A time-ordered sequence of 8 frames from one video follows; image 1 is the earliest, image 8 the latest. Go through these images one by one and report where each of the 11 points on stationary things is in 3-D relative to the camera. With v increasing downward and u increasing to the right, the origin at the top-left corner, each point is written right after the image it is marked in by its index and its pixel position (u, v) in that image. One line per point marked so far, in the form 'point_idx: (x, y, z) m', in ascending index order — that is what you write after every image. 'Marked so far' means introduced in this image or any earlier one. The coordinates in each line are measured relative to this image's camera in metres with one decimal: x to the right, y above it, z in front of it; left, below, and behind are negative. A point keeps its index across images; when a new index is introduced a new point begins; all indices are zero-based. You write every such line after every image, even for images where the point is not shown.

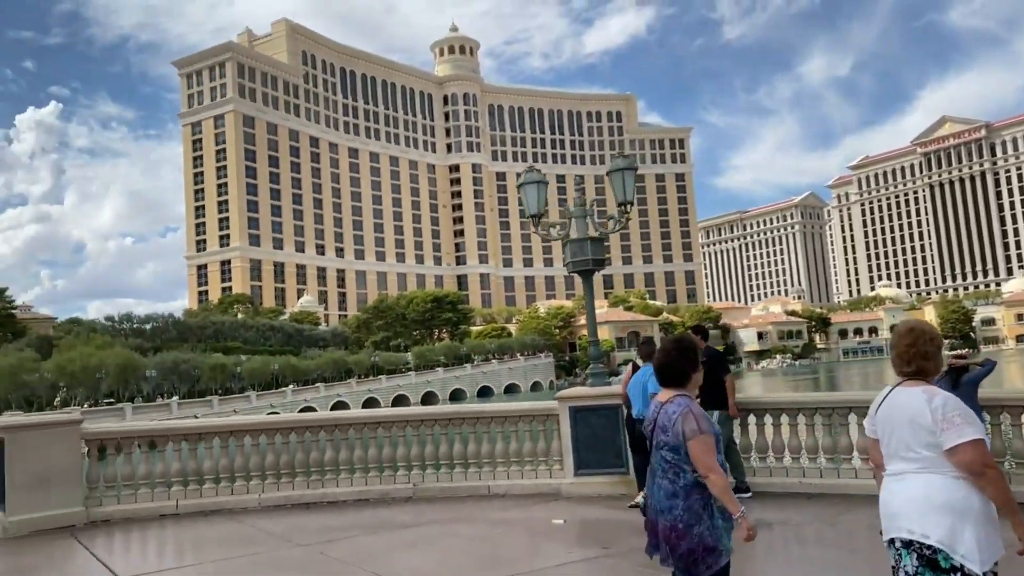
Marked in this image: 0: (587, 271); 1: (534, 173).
0: (+0.9, +0.2, +9.4) m
1: (+0.3, +1.4, +9.8) m
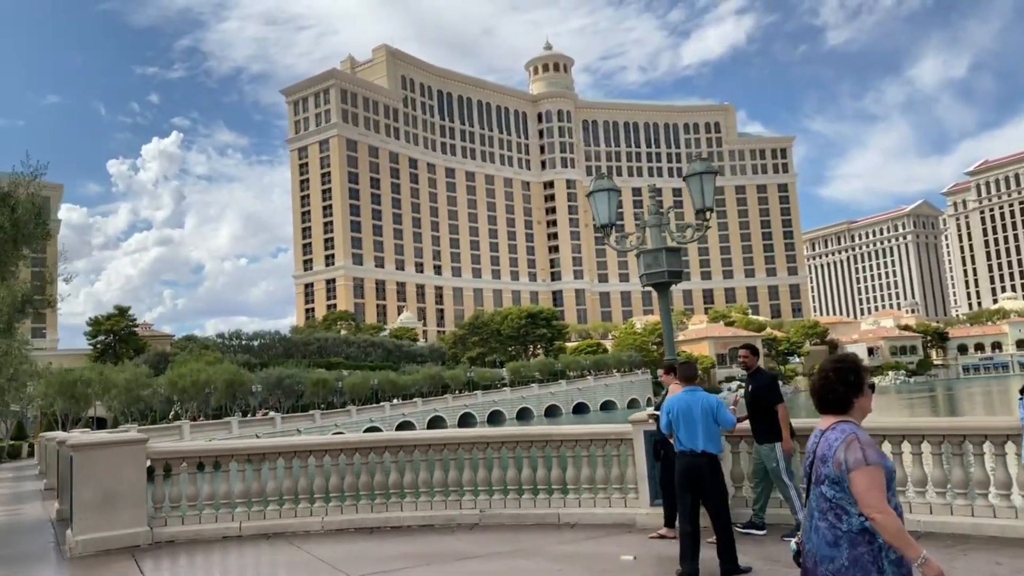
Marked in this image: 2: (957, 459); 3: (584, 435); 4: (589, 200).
0: (+1.7, +0.1, +8.8) m
1: (+1.1, +1.3, +9.2) m
2: (+4.1, -1.6, +7.3) m
3: (+0.8, -1.6, +8.7) m
4: (+0.9, +1.0, +9.2) m
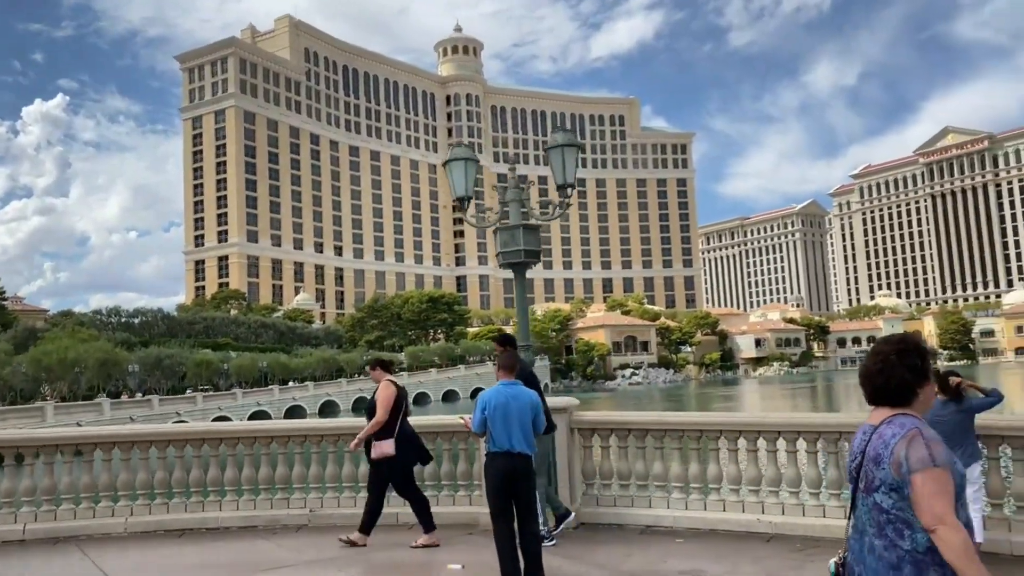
0: (+0.1, +0.2, +8.1) m
1: (-0.5, +1.5, +8.4) m
2: (+2.6, -1.5, +6.9) m
3: (-0.8, -1.4, +7.9) m
4: (-0.7, +1.3, +8.4) m
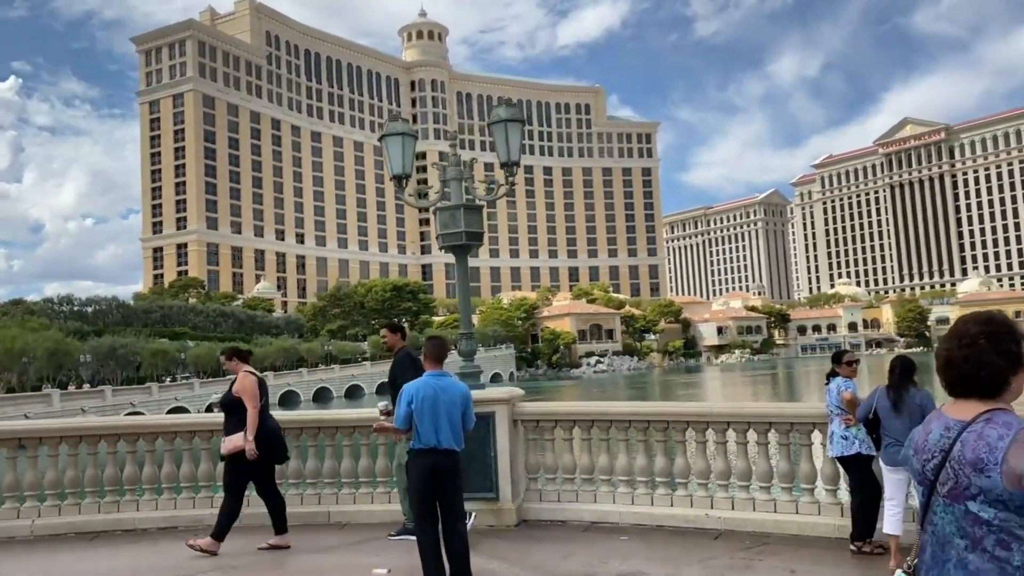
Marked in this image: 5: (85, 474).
0: (-0.4, +0.4, +7.6) m
1: (-1.1, +1.6, +7.9) m
2: (+2.1, -1.3, +6.6) m
3: (-1.4, -1.2, +7.4) m
4: (-1.3, +1.4, +7.9) m
5: (-4.0, -1.7, +7.5) m
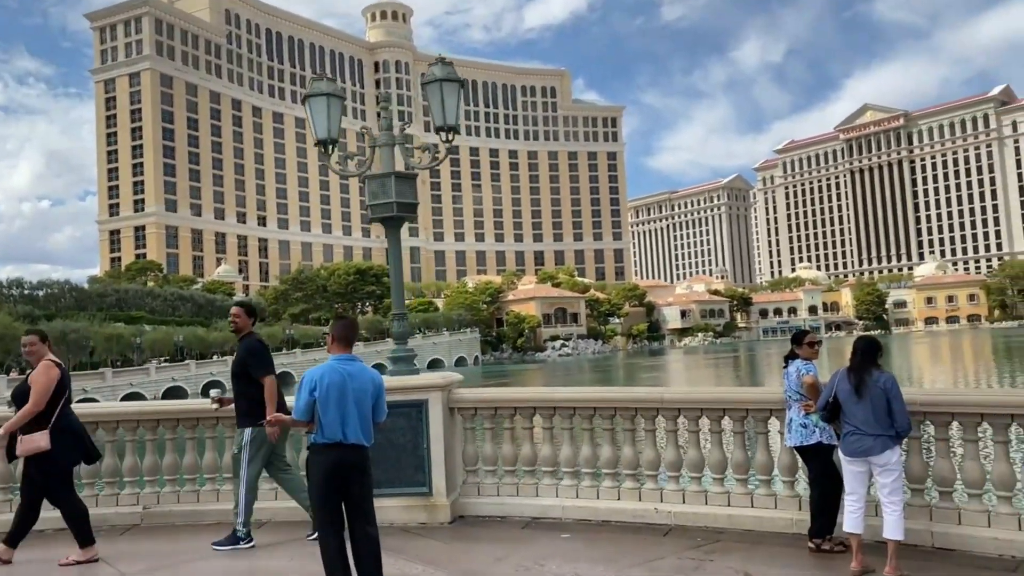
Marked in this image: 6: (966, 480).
0: (-1.0, +0.6, +7.0) m
1: (-1.7, +1.8, +7.2) m
2: (+1.6, -1.1, +6.1) m
3: (-1.9, -1.0, +6.8) m
4: (-1.9, +1.6, +7.2) m
5: (-4.6, -1.5, +6.7) m
6: (+3.0, -1.3, +5.2) m
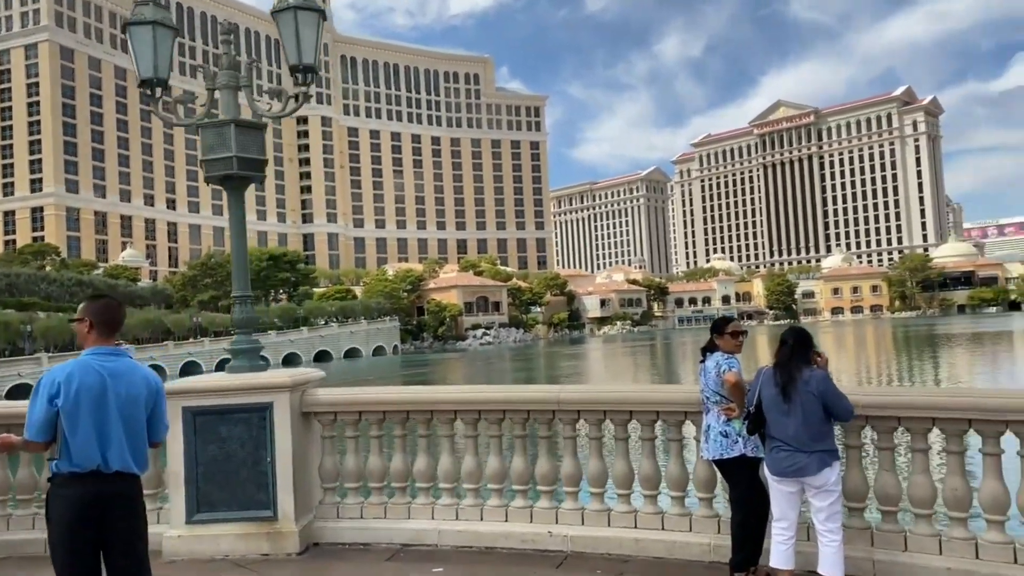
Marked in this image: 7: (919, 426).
0: (-1.9, +0.8, +5.7) m
1: (-2.6, +2.0, +5.8) m
2: (+0.7, -1.0, +5.1) m
3: (-2.8, -0.9, +5.4) m
4: (-2.8, +1.8, +5.8) m
5: (-5.5, -1.3, +5.1) m
6: (+2.2, -1.1, +4.4) m
7: (+2.2, -0.7, +4.3) m
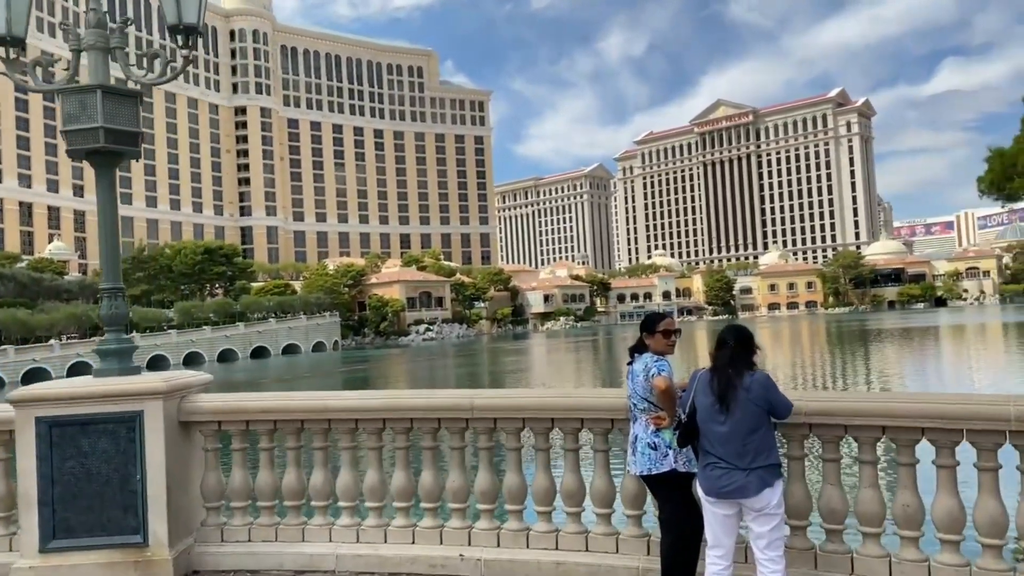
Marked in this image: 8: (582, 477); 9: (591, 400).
0: (-2.5, +0.8, +4.9) m
1: (-3.1, +2.1, +5.0) m
2: (+0.2, -1.0, +4.5) m
3: (-3.4, -0.8, +4.6) m
4: (-3.3, +1.9, +5.0) m
5: (-6.0, -1.3, +4.1) m
6: (+1.7, -1.1, +3.9) m
7: (+1.7, -0.7, +3.9) m
8: (+0.4, -1.0, +4.5) m
9: (+0.4, -0.6, +4.4) m
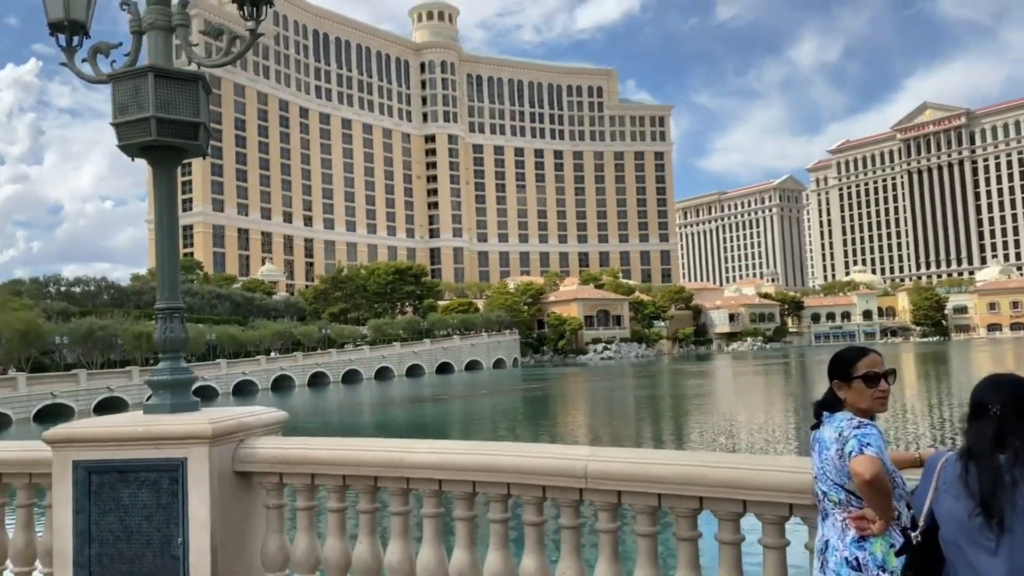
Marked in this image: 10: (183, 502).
0: (-1.8, +0.7, +4.2) m
1: (-2.4, +2.0, +4.5) m
2: (+0.7, -1.0, +3.2) m
3: (-2.7, -0.9, +4.1) m
4: (-2.6, +1.8, +4.5) m
5: (-5.4, -1.4, +4.1) m
6: (+2.0, -1.2, +2.3) m
7: (+2.1, -0.8, +2.2) m
8: (+0.9, -1.1, +3.1) m
9: (+0.9, -0.7, +3.0) m
10: (-1.5, -1.0, +3.7) m
